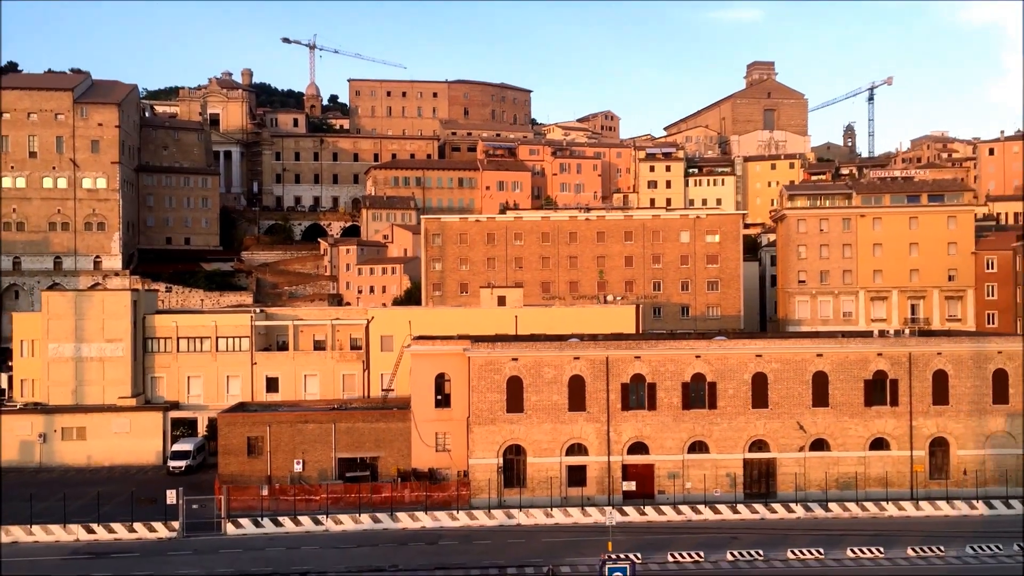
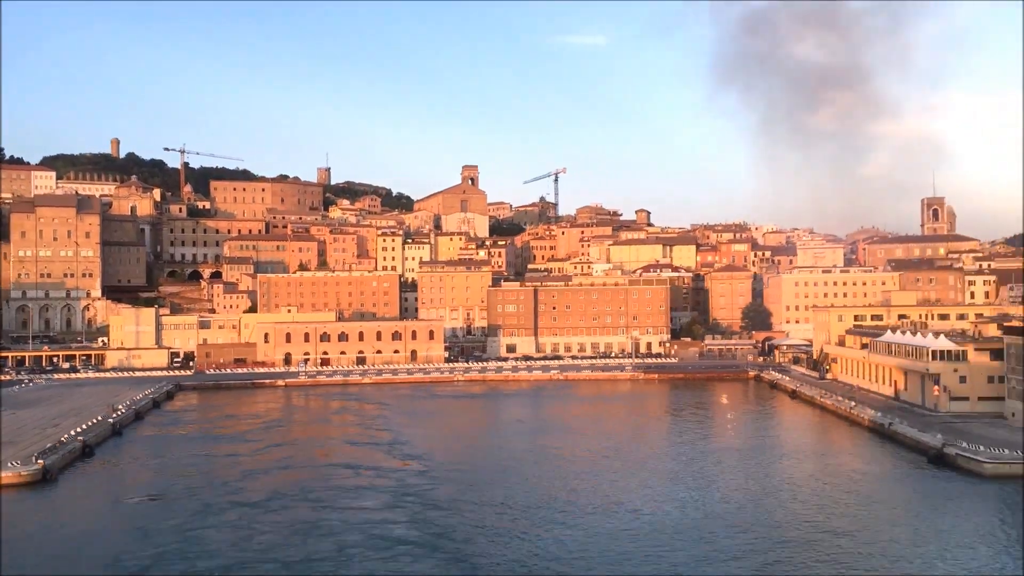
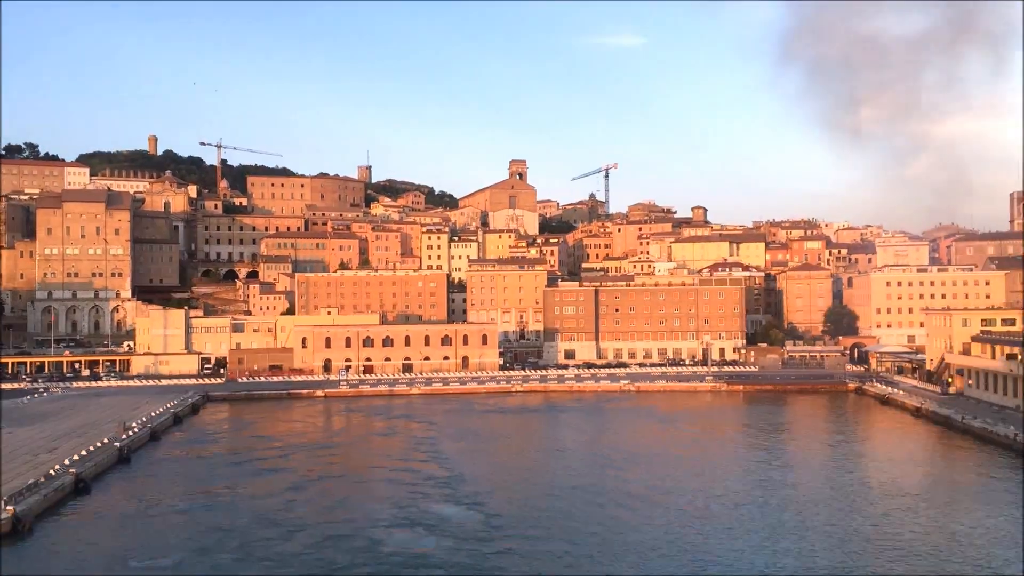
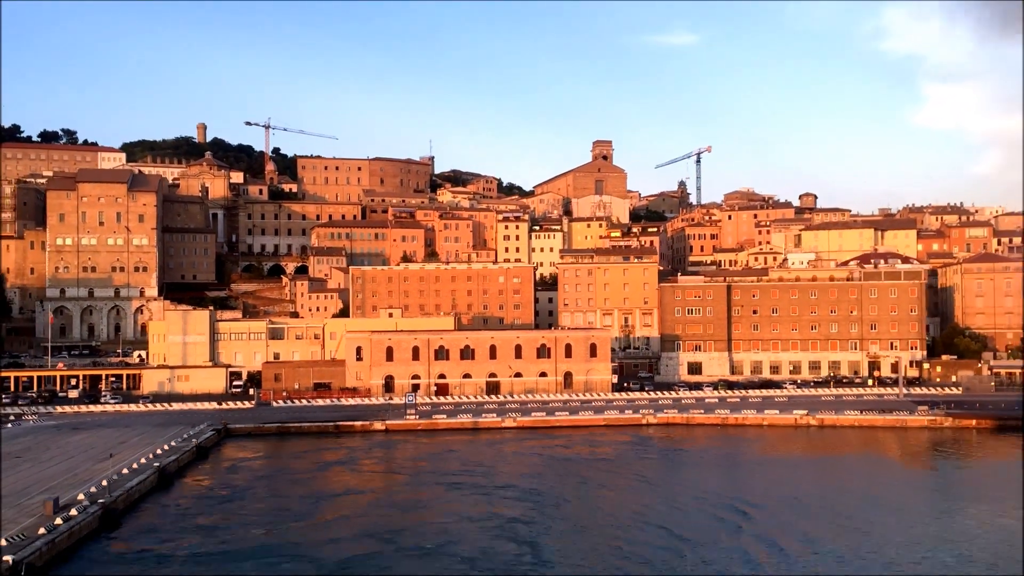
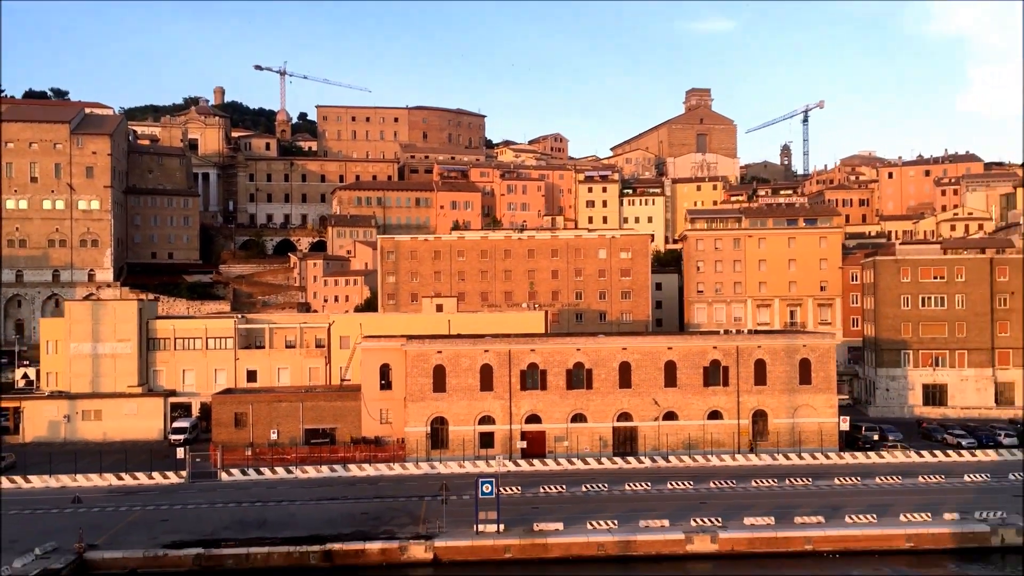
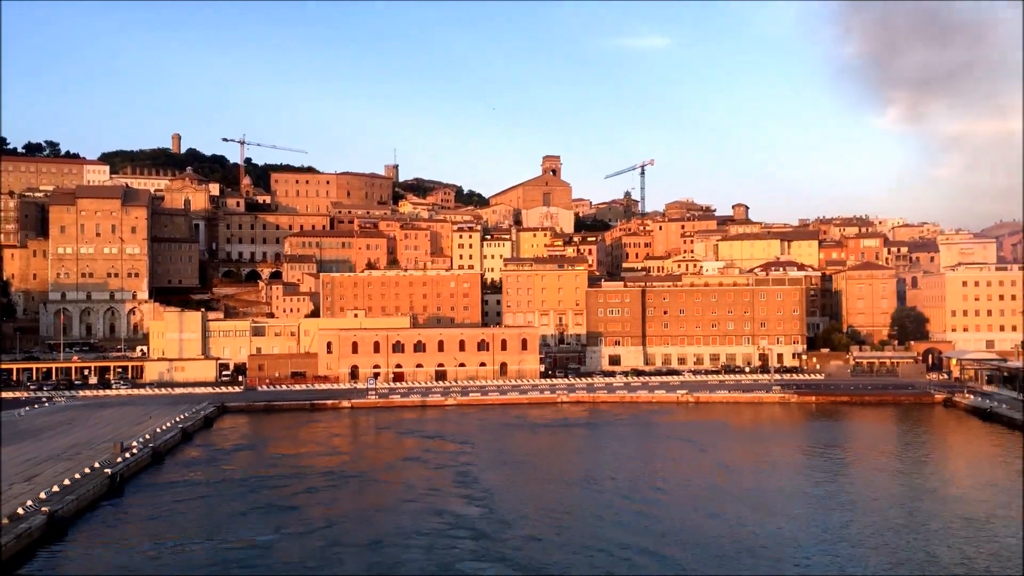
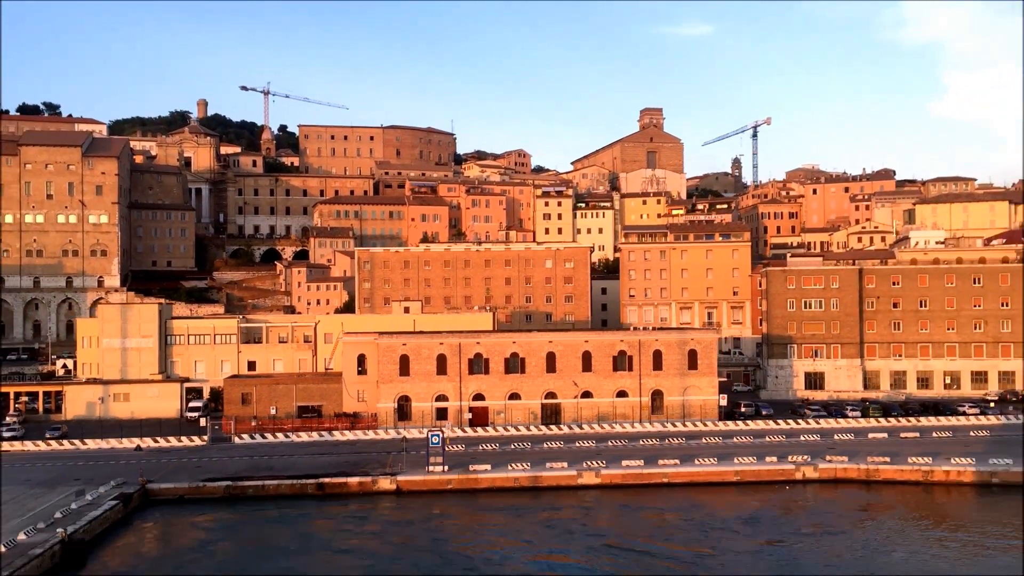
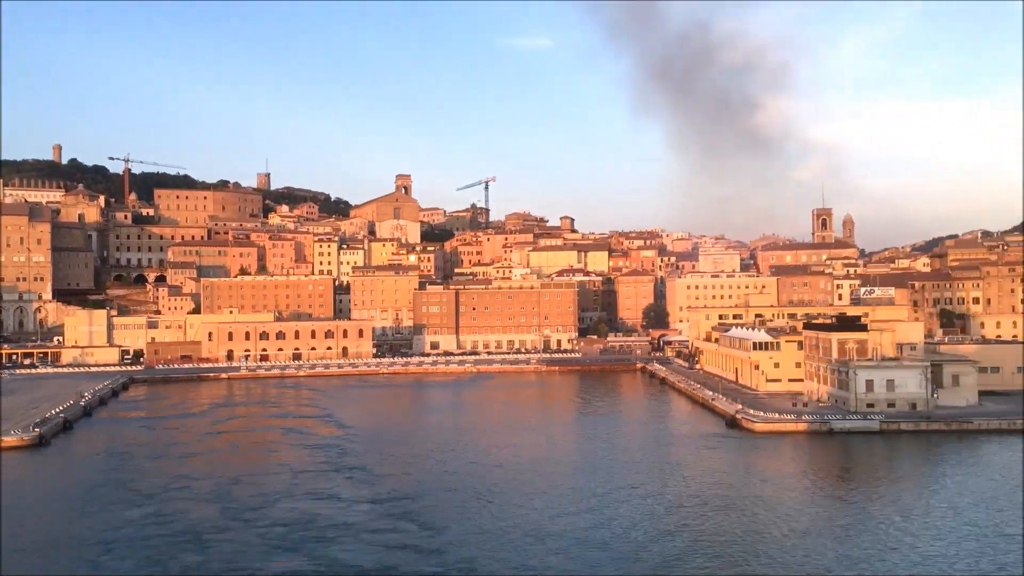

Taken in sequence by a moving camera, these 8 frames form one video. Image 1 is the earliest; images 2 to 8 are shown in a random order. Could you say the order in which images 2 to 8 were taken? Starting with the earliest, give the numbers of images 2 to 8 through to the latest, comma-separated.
5, 7, 4, 6, 3, 2, 8
